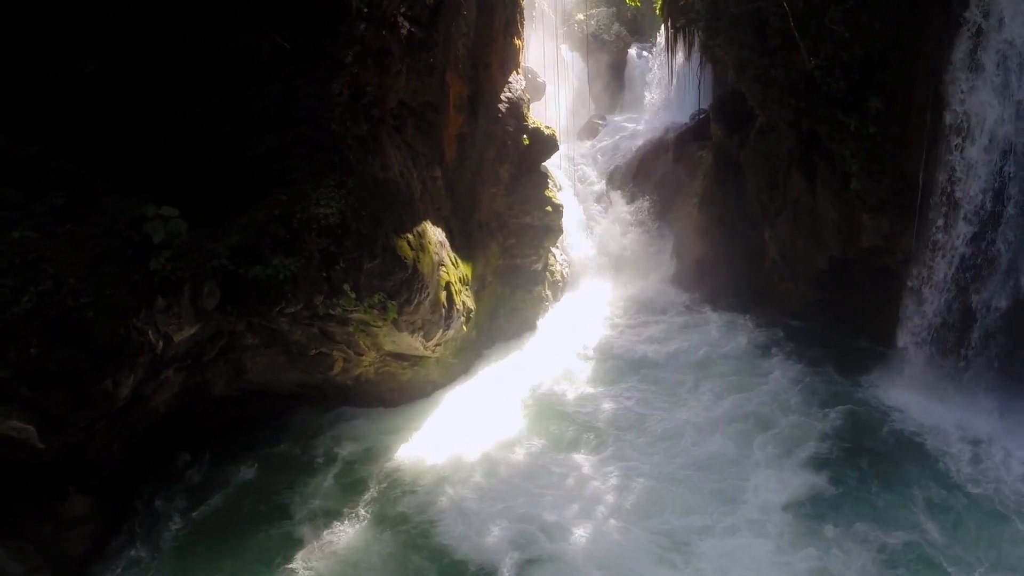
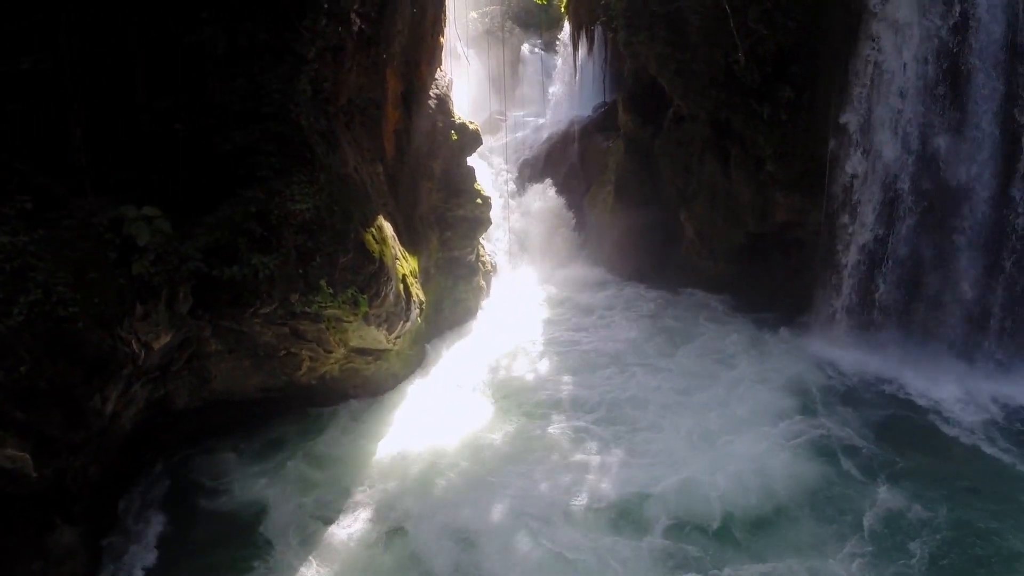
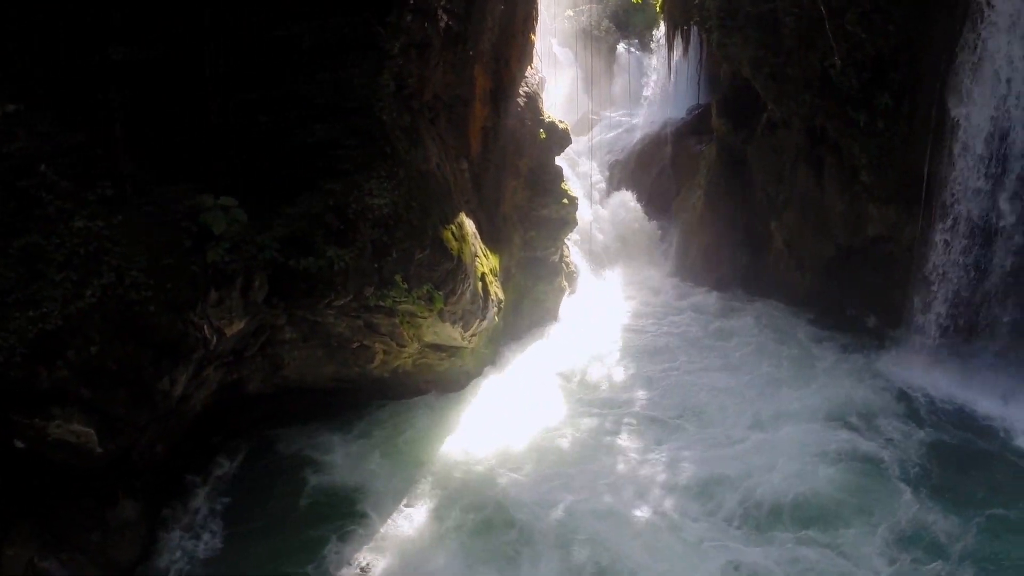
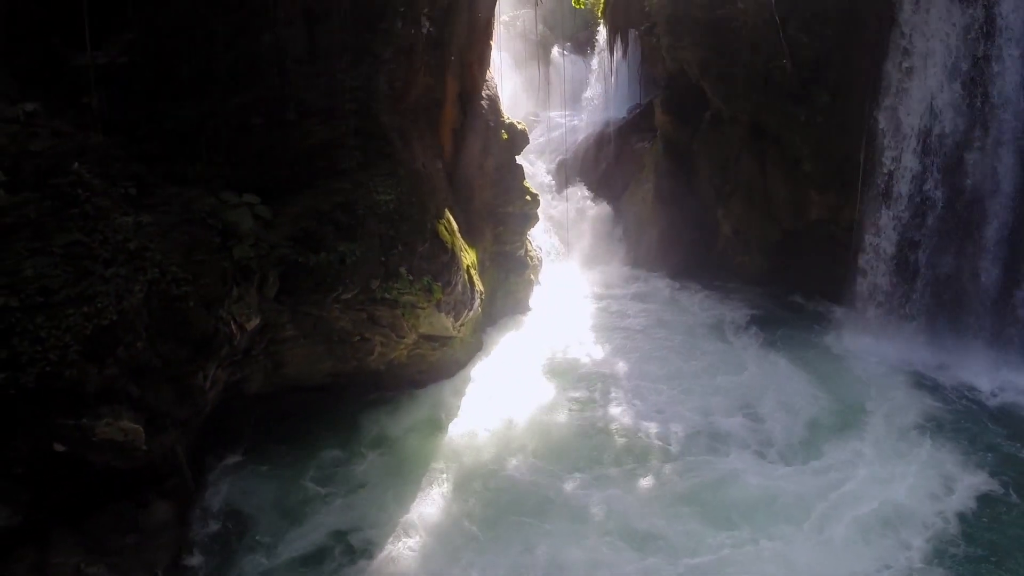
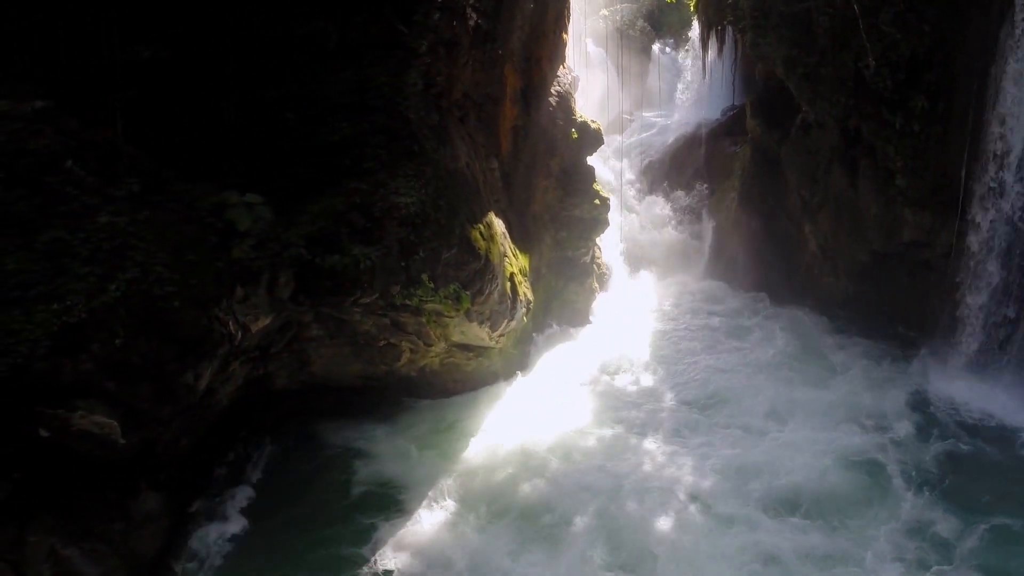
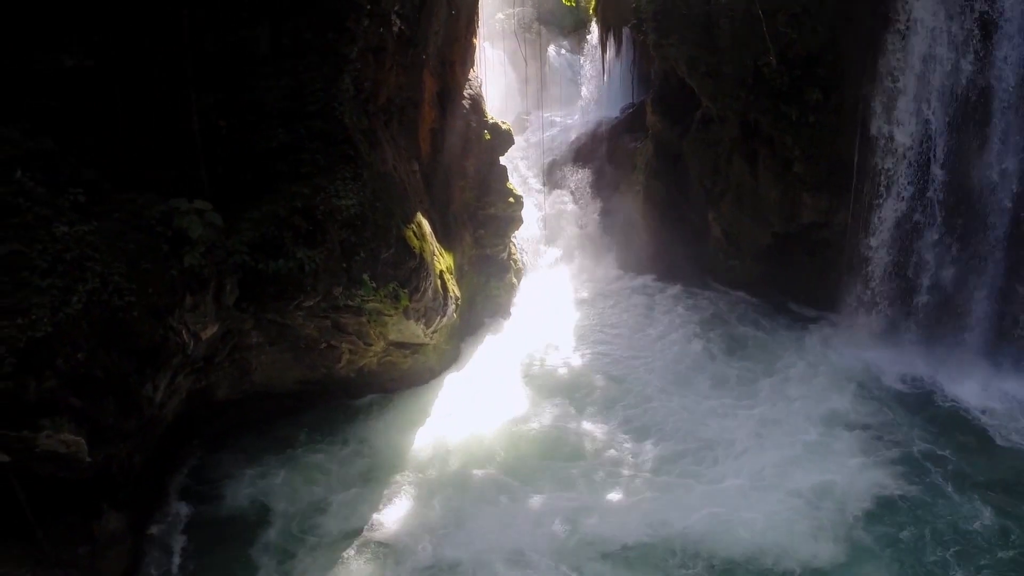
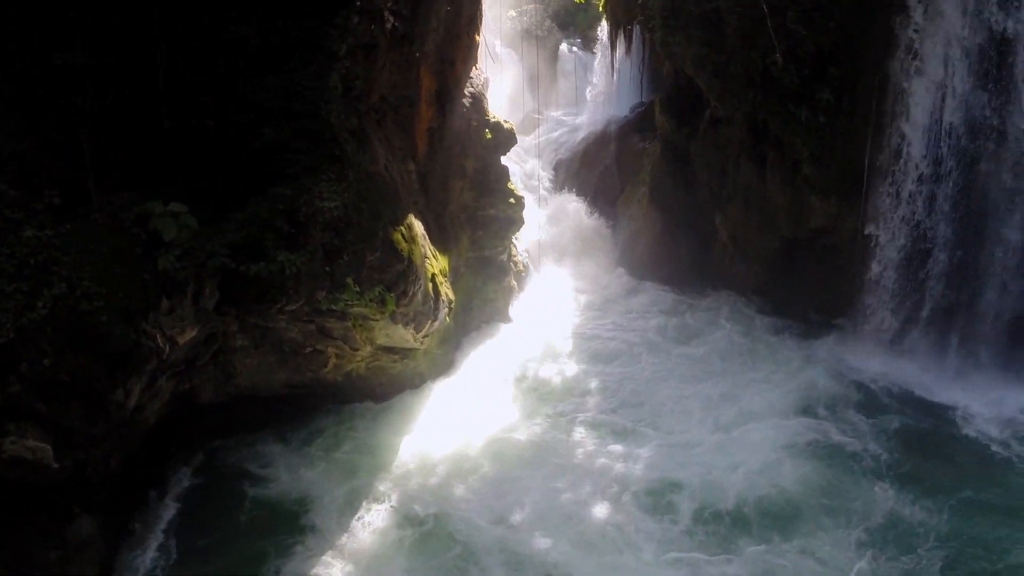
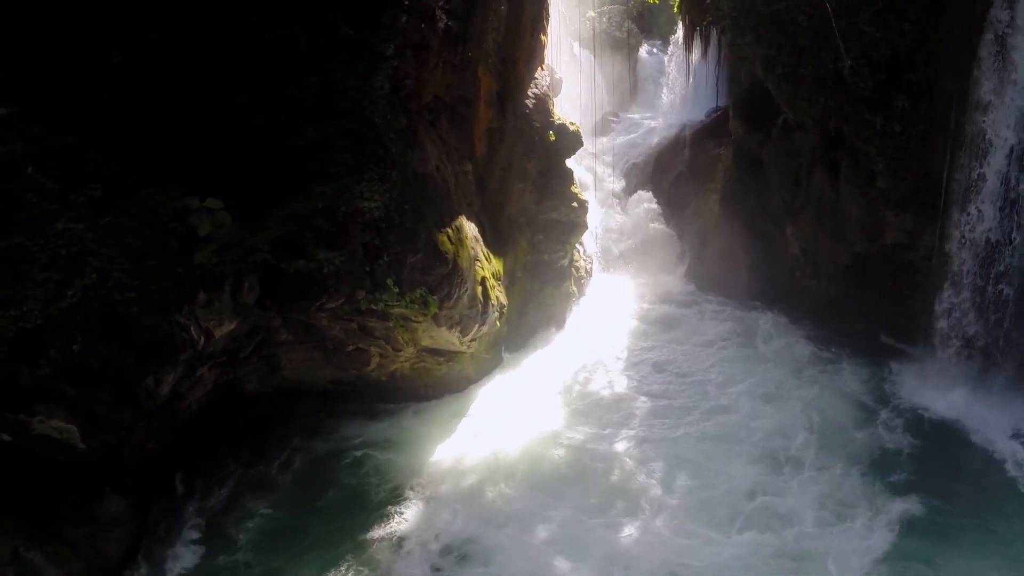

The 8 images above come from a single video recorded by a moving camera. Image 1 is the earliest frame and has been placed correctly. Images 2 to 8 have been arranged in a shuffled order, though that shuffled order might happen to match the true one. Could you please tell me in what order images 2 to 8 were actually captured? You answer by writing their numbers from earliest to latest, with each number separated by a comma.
8, 5, 3, 7, 2, 6, 4
